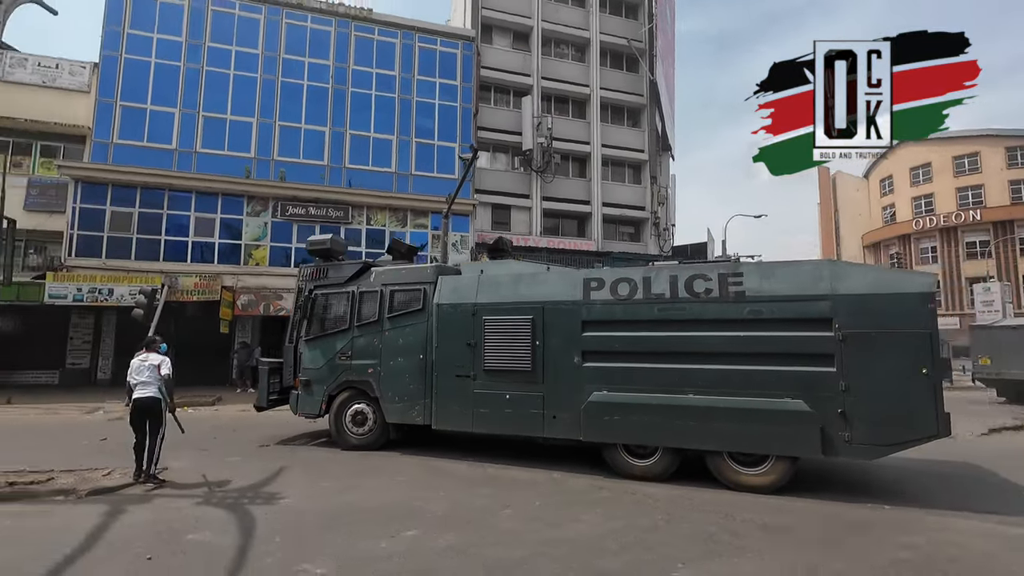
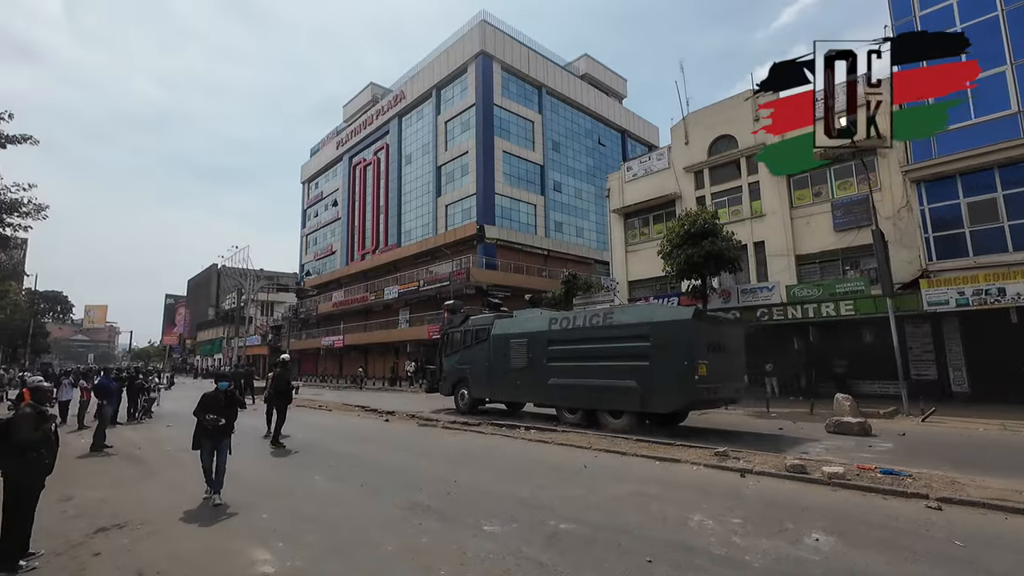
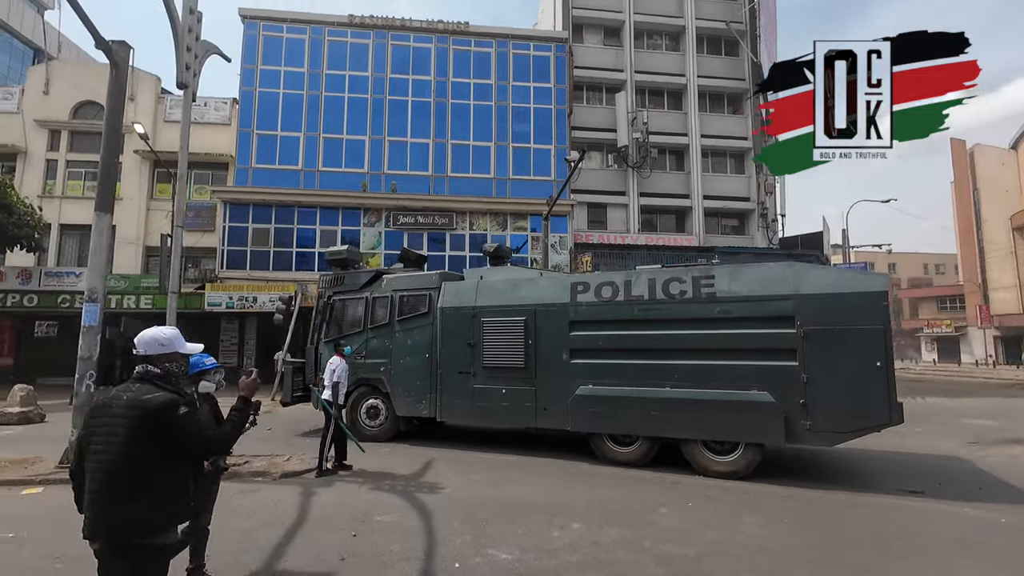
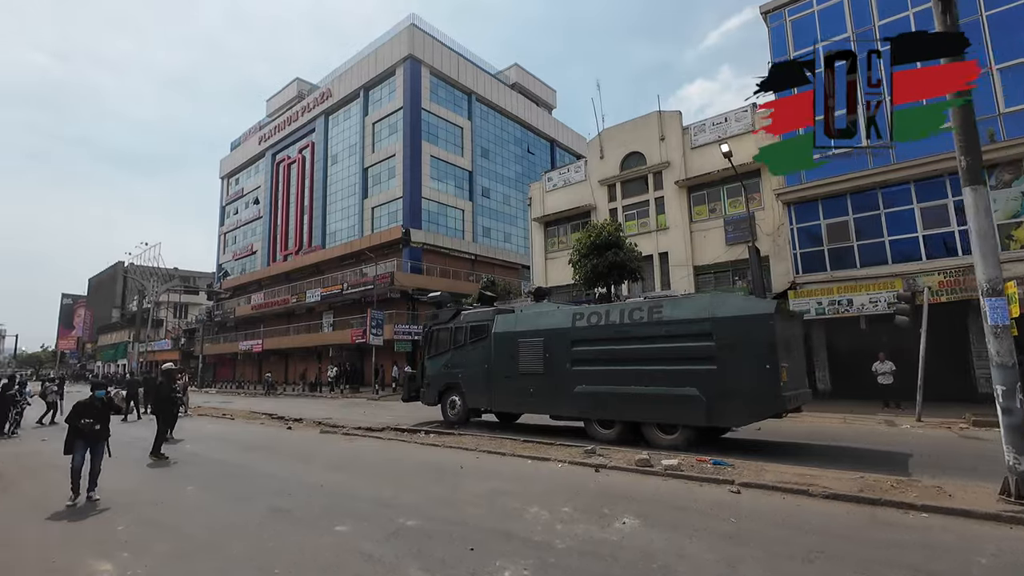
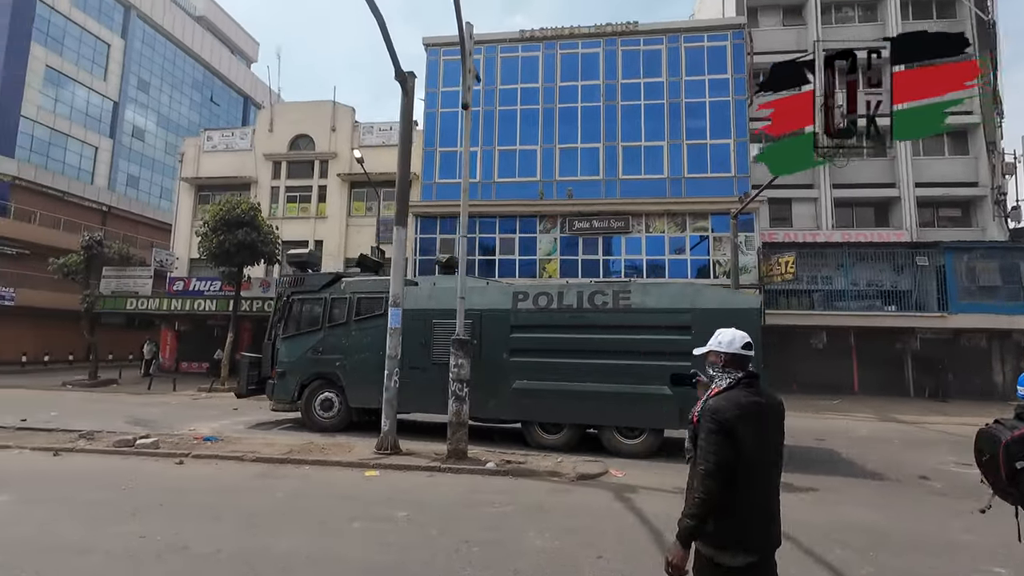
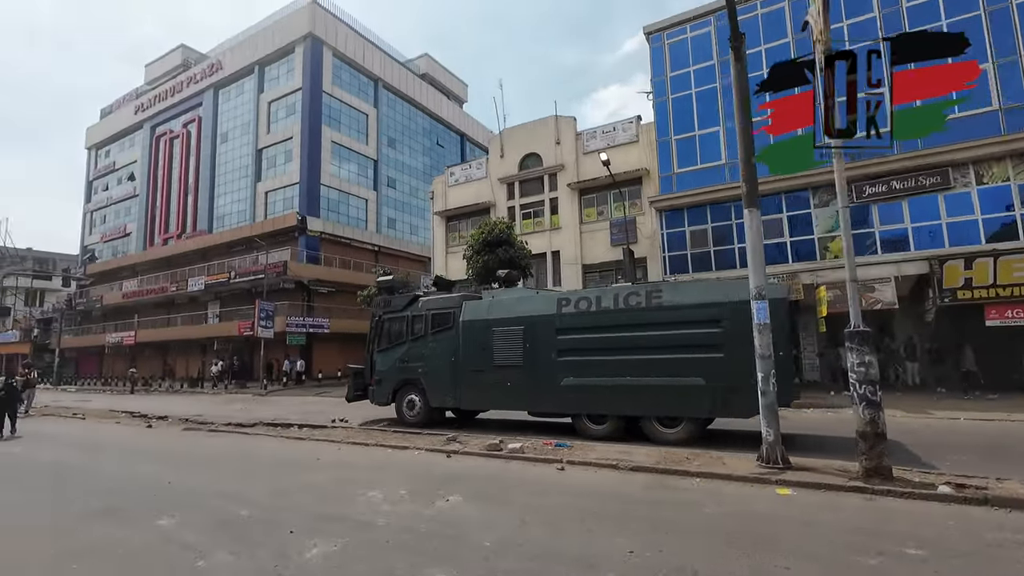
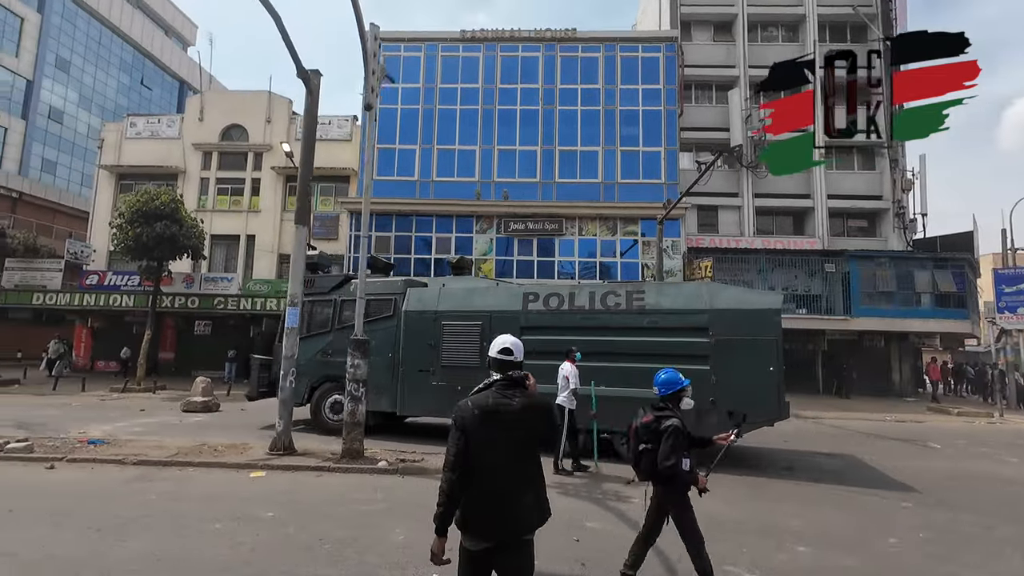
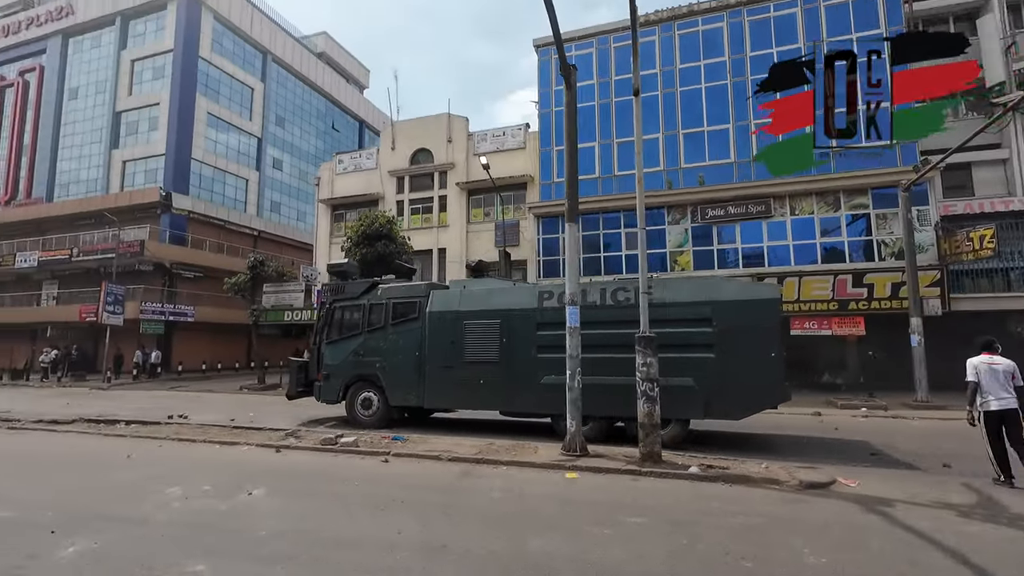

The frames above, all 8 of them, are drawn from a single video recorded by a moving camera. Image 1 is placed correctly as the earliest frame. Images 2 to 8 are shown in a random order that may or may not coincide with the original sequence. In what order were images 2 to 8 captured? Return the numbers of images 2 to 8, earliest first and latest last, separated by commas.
3, 7, 5, 8, 6, 4, 2
